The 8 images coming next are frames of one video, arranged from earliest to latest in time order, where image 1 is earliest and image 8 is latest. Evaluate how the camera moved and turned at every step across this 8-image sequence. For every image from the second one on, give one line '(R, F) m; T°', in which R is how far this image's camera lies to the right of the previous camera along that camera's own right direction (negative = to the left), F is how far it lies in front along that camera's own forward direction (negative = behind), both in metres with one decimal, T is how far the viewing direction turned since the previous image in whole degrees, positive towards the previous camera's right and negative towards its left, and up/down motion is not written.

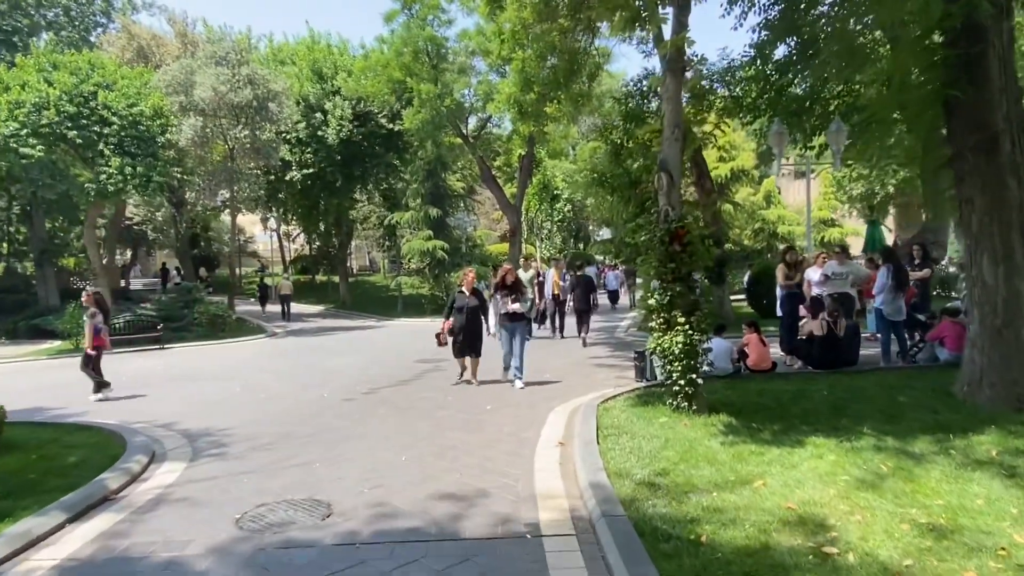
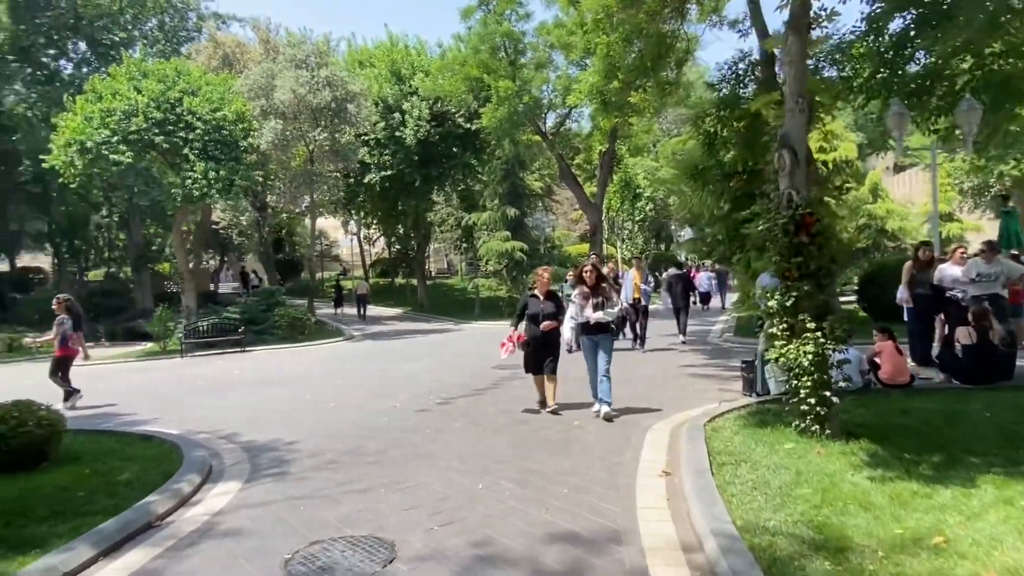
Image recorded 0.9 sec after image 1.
(-0.2, +1.1) m; -7°
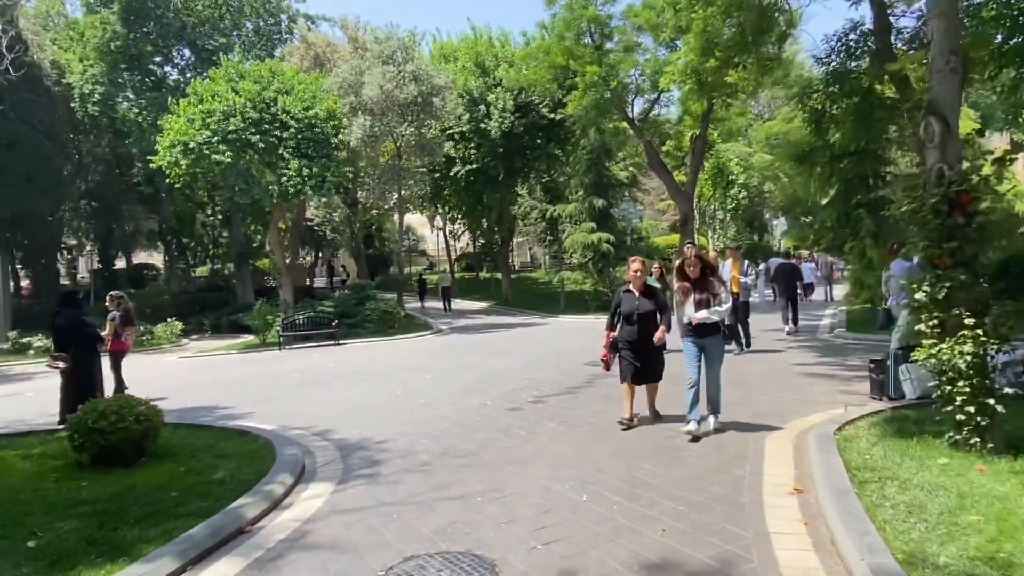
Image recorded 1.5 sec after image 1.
(-0.2, +0.5) m; -7°
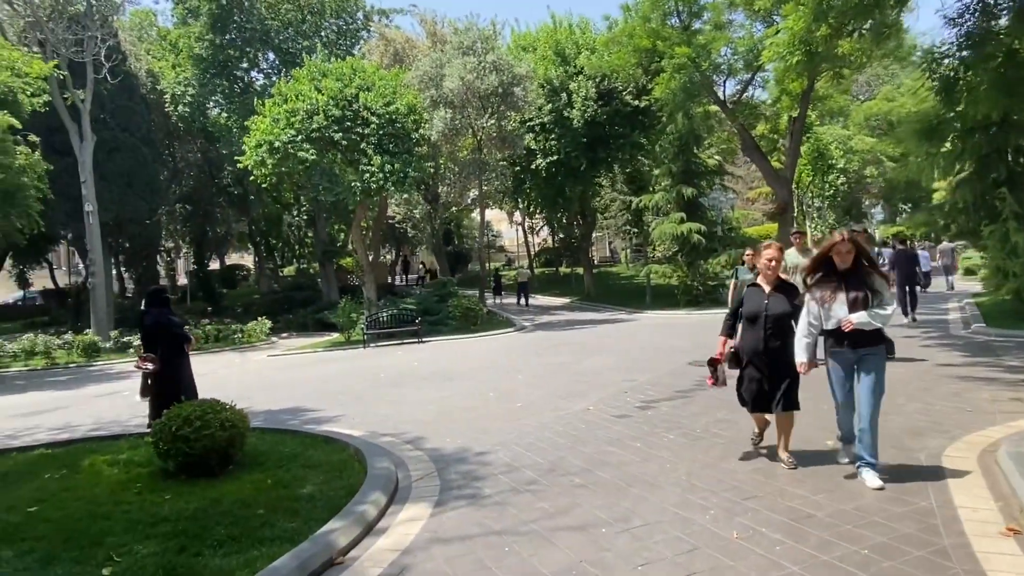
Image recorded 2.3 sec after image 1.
(-0.4, +0.9) m; -7°
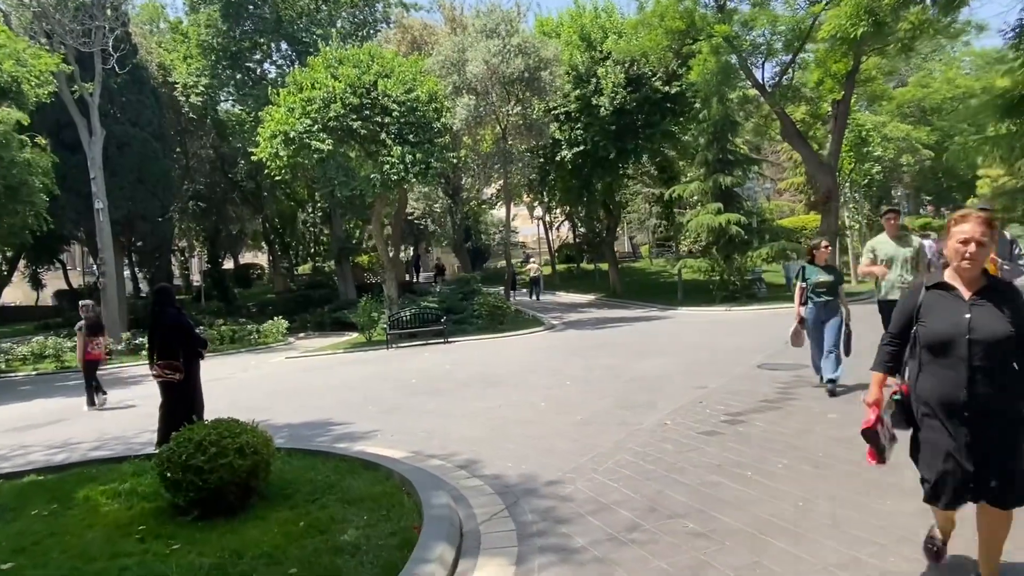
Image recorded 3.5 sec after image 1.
(-0.6, +1.2) m; -1°
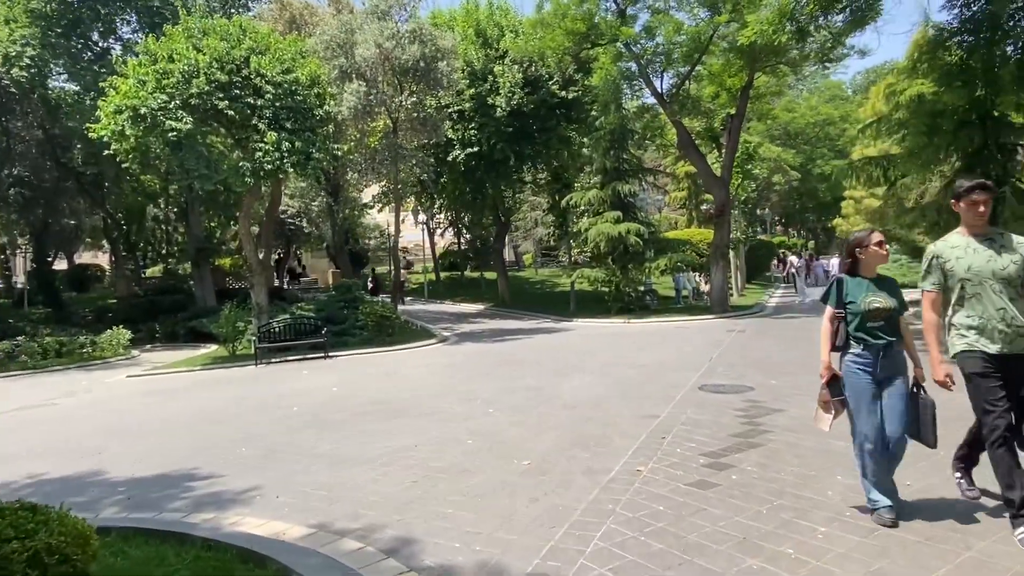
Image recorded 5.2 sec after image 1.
(-0.6, +1.8) m; +11°
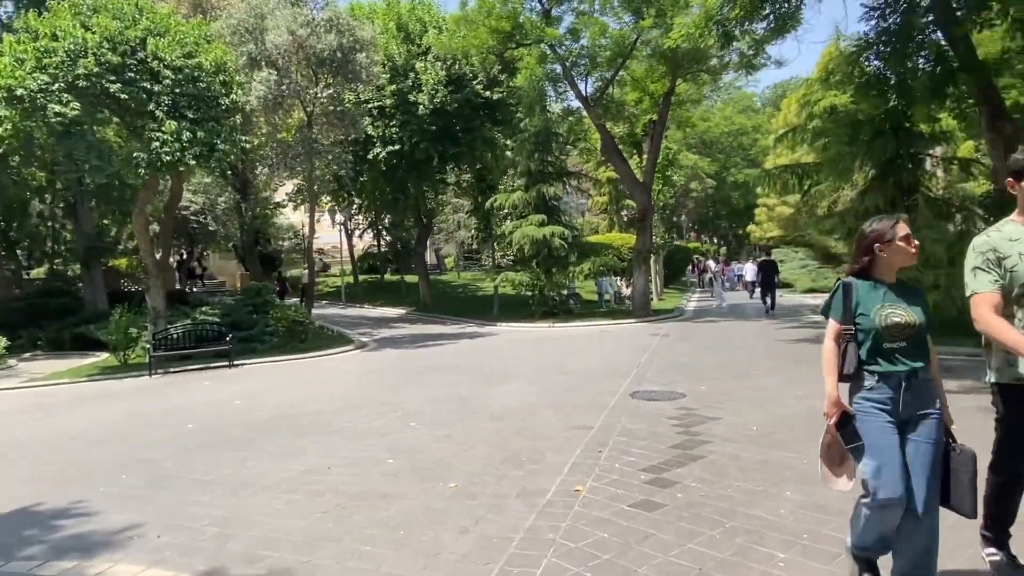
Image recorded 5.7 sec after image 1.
(0.0, +0.6) m; +7°
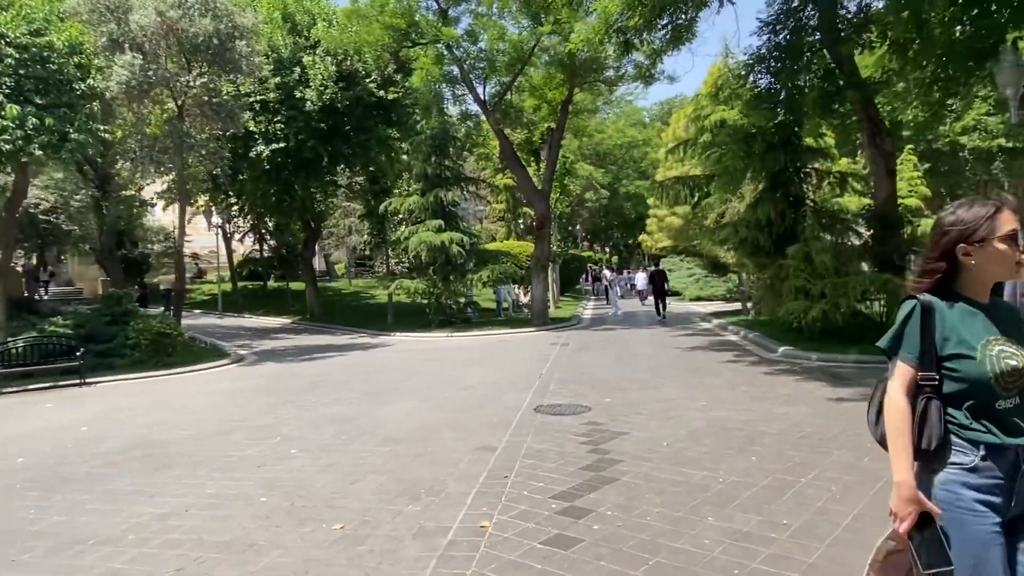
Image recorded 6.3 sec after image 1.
(0.0, +0.7) m; +9°
